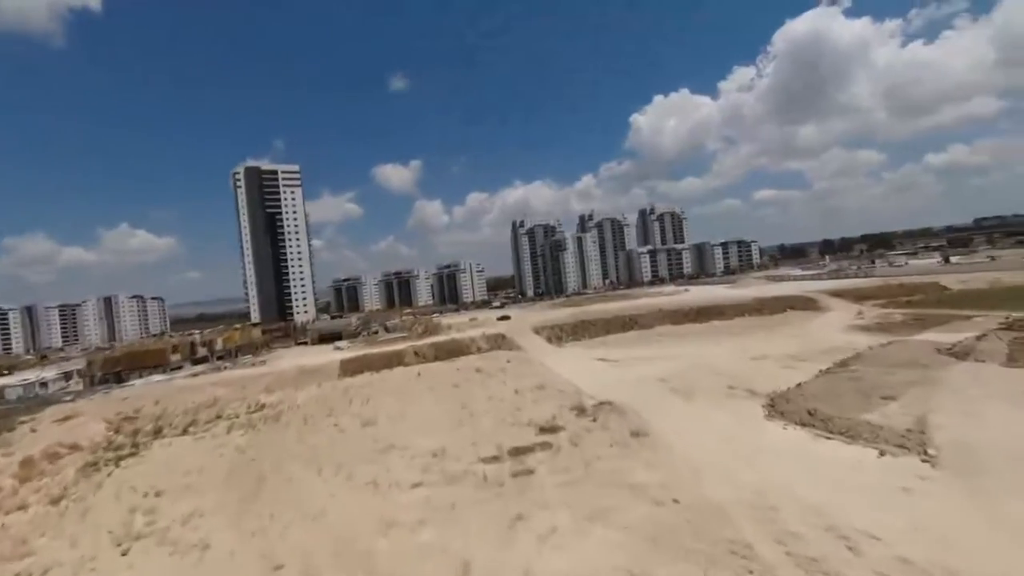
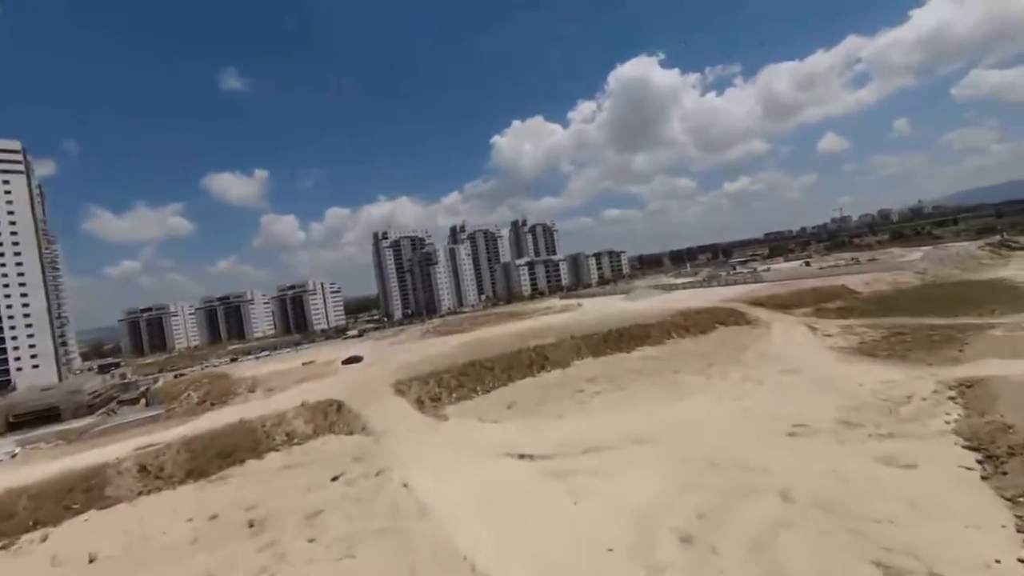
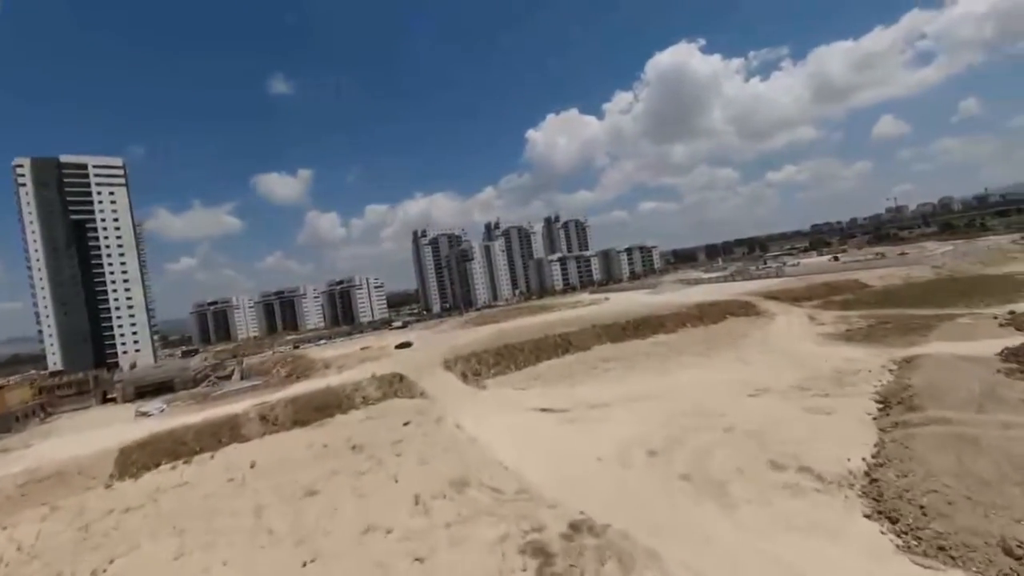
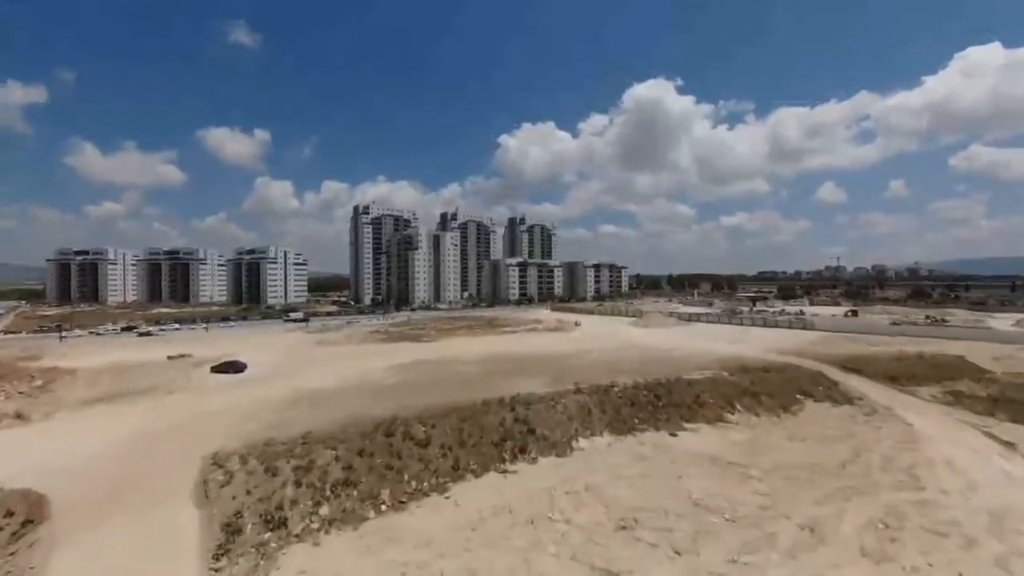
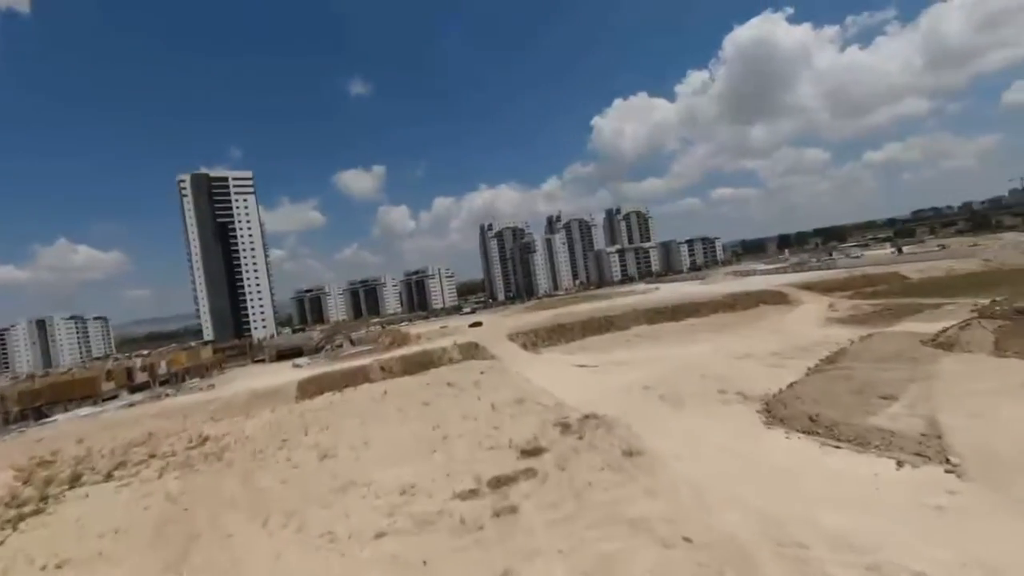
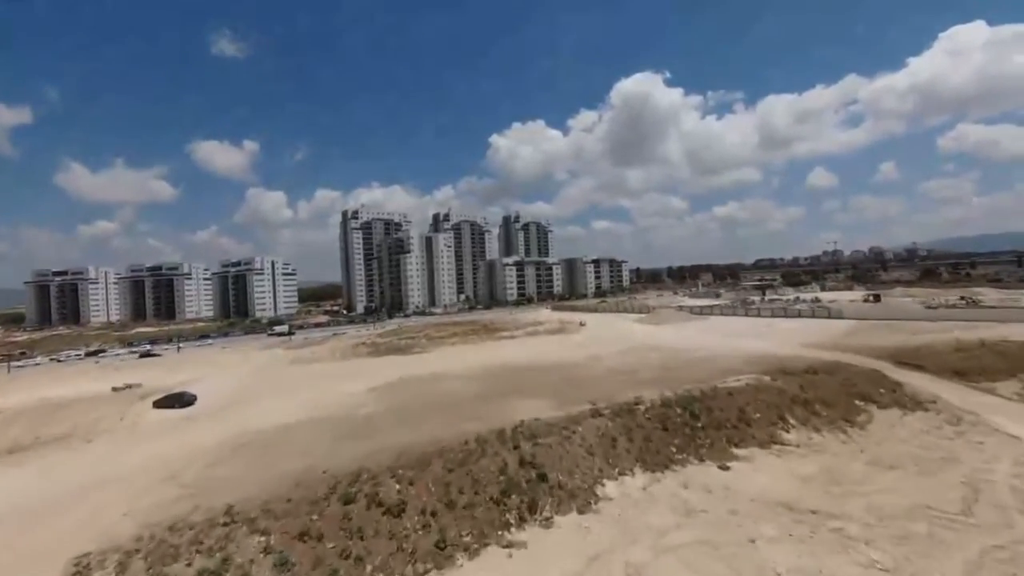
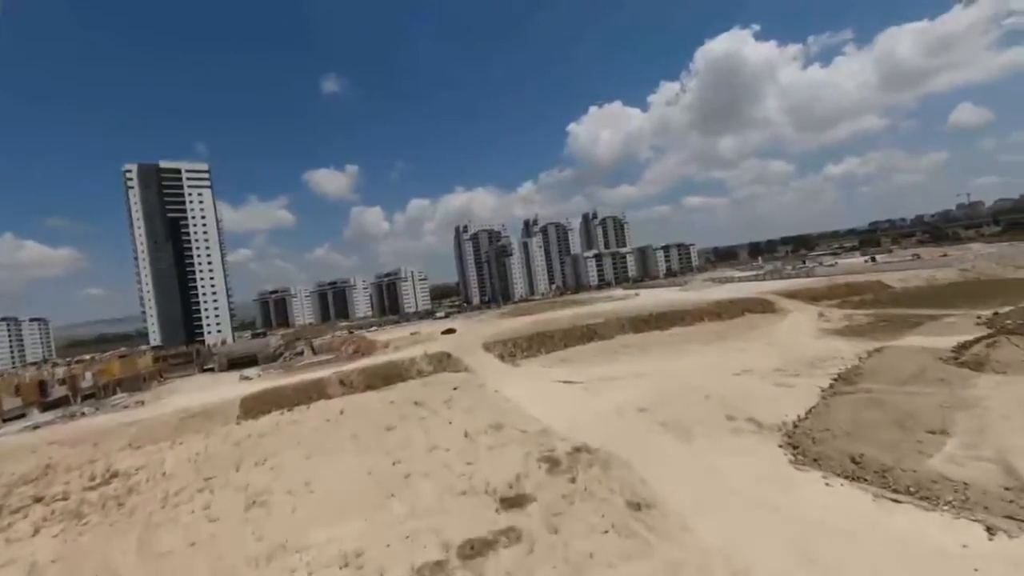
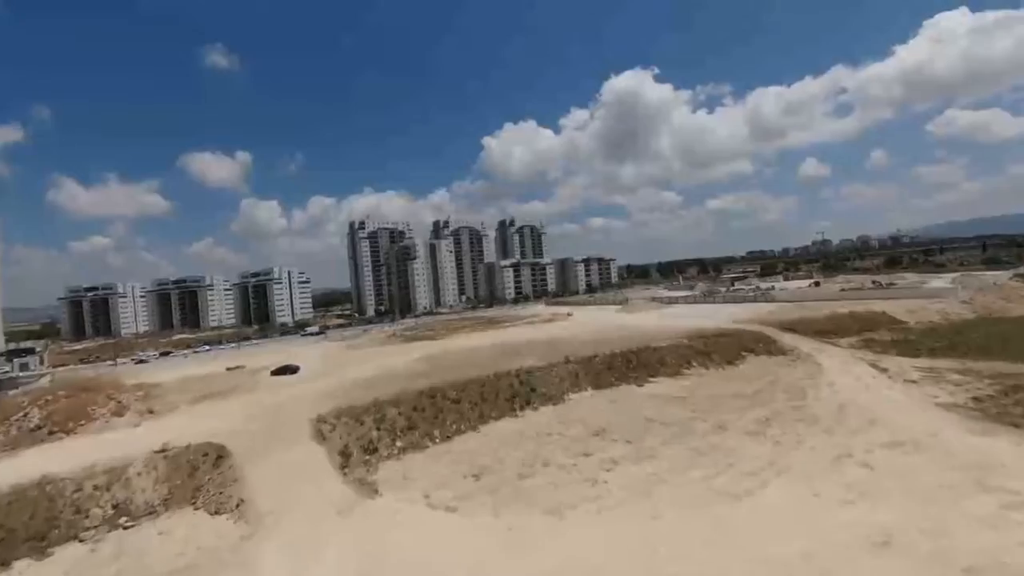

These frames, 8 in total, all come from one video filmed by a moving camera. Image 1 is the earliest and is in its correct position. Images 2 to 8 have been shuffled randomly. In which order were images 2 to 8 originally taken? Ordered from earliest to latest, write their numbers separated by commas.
5, 7, 3, 2, 8, 4, 6
